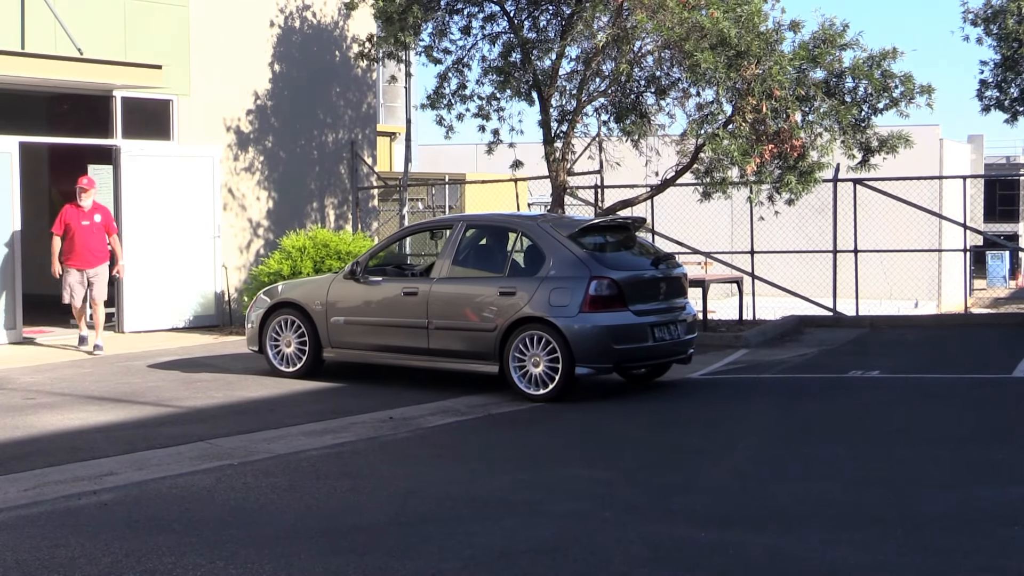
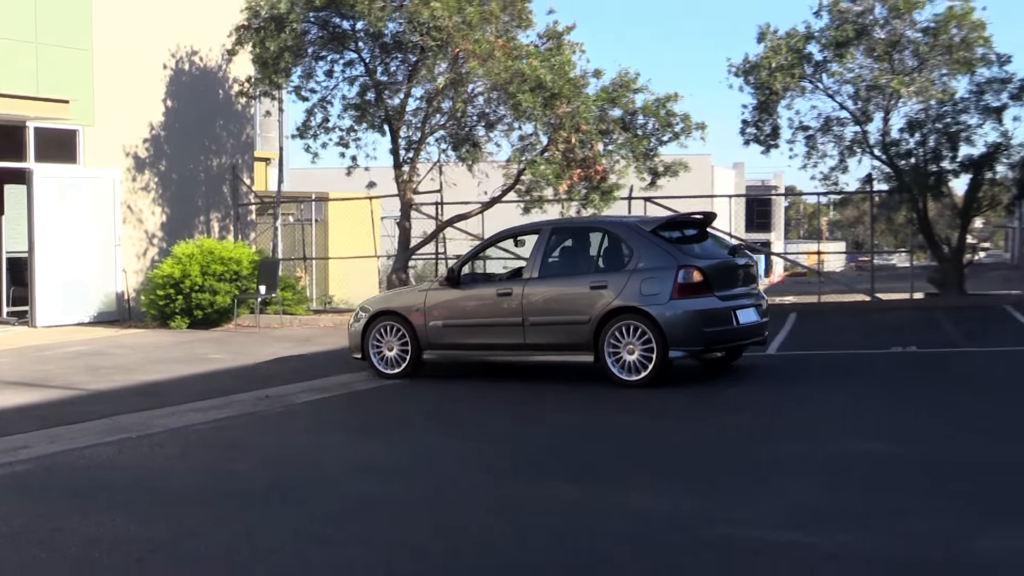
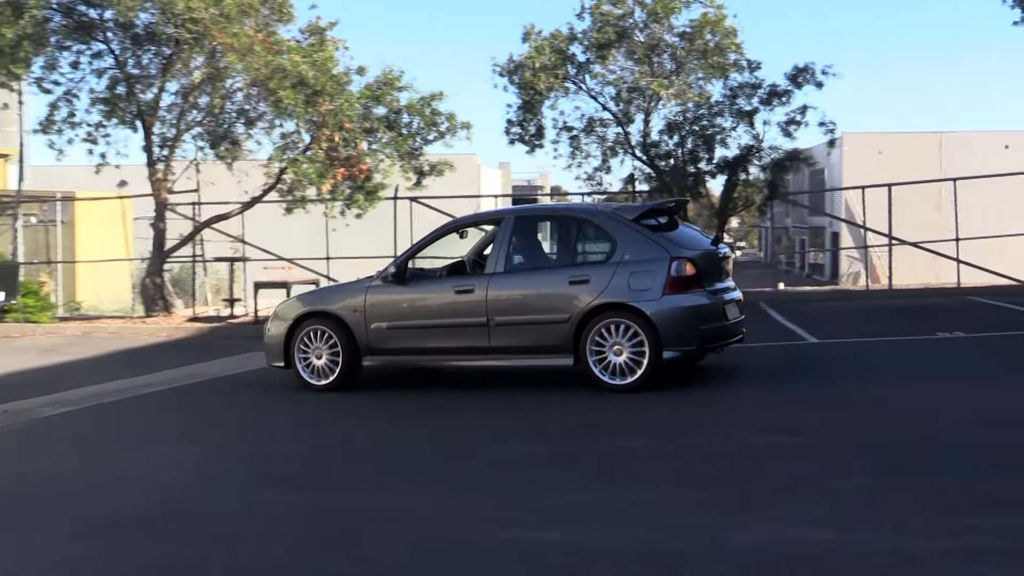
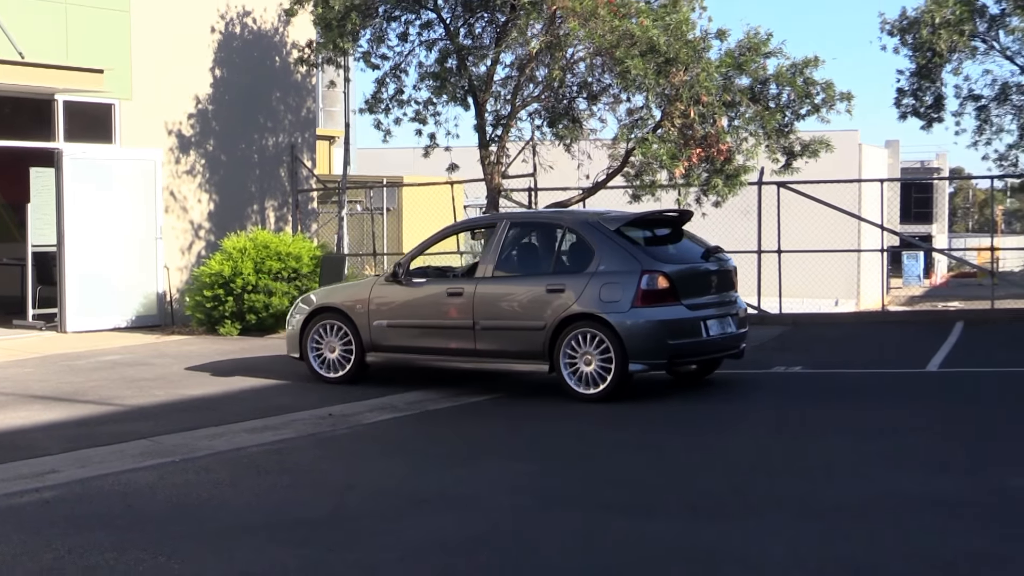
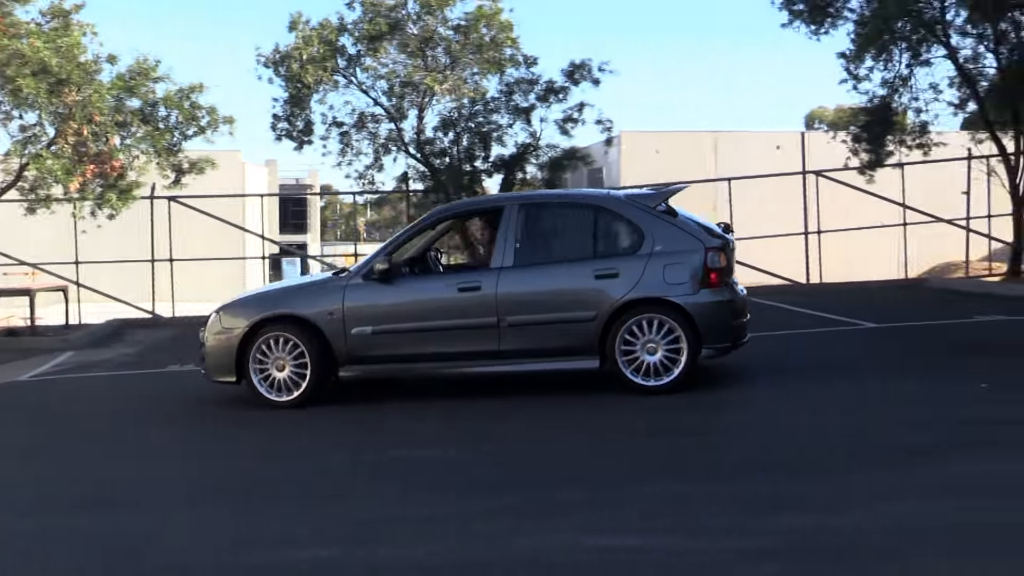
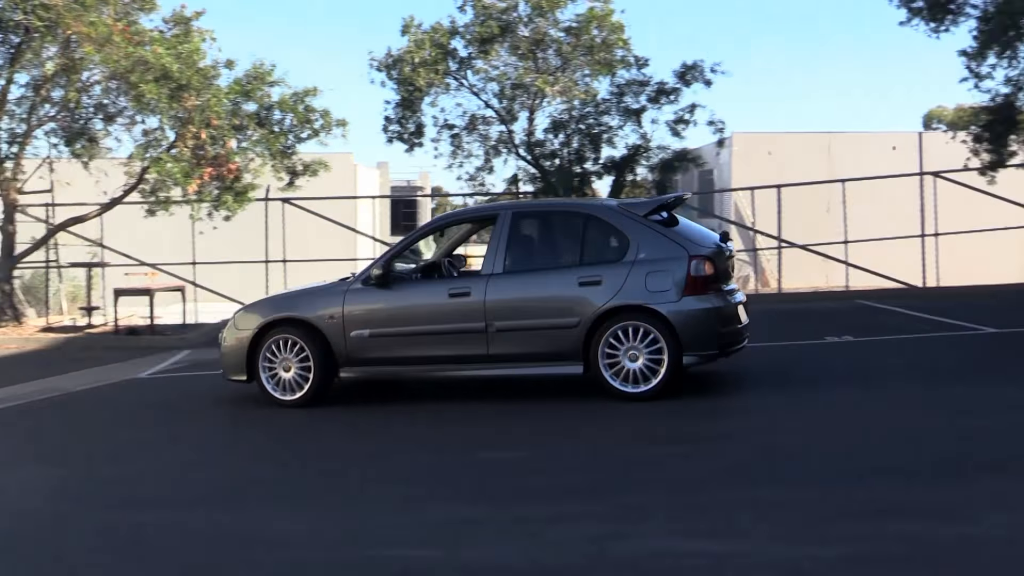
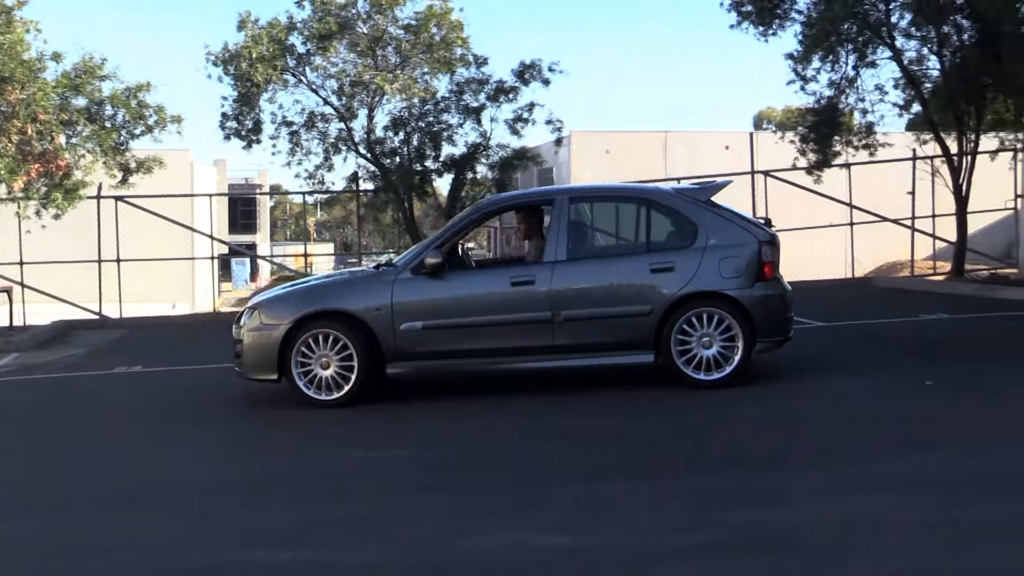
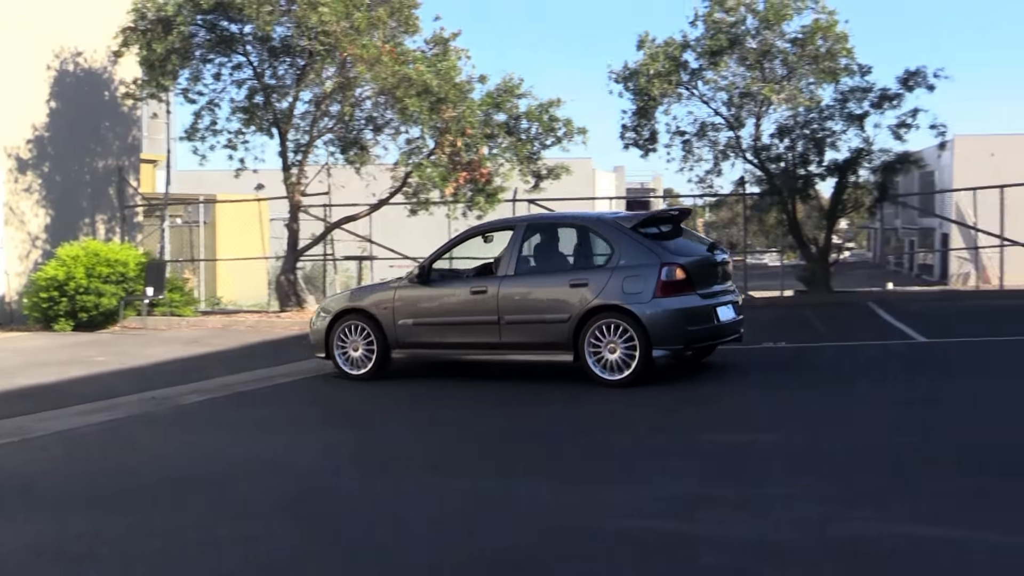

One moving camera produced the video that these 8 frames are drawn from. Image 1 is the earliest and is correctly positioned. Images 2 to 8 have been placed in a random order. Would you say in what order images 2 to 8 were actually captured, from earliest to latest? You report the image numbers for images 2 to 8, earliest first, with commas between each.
4, 2, 8, 3, 6, 5, 7
